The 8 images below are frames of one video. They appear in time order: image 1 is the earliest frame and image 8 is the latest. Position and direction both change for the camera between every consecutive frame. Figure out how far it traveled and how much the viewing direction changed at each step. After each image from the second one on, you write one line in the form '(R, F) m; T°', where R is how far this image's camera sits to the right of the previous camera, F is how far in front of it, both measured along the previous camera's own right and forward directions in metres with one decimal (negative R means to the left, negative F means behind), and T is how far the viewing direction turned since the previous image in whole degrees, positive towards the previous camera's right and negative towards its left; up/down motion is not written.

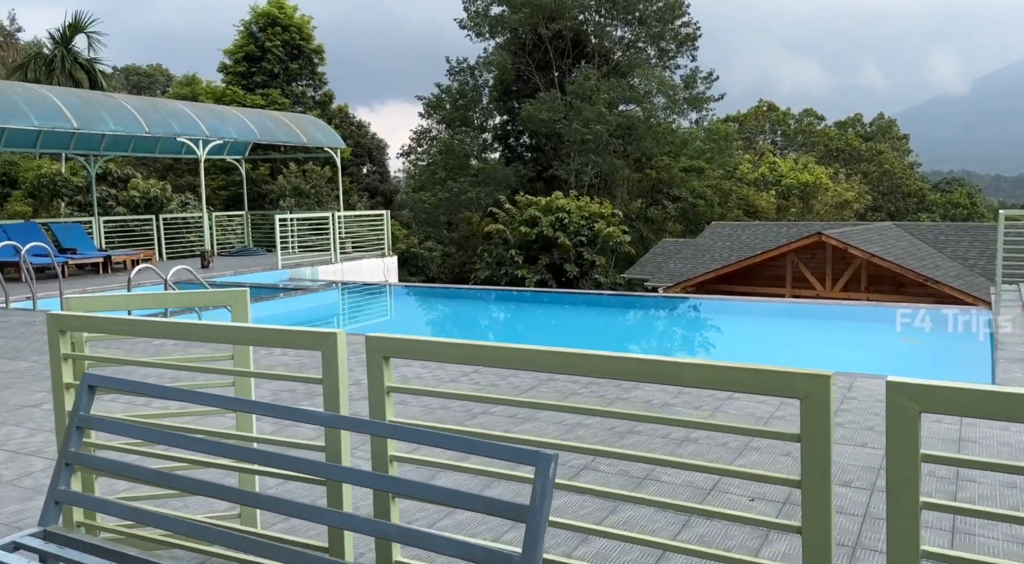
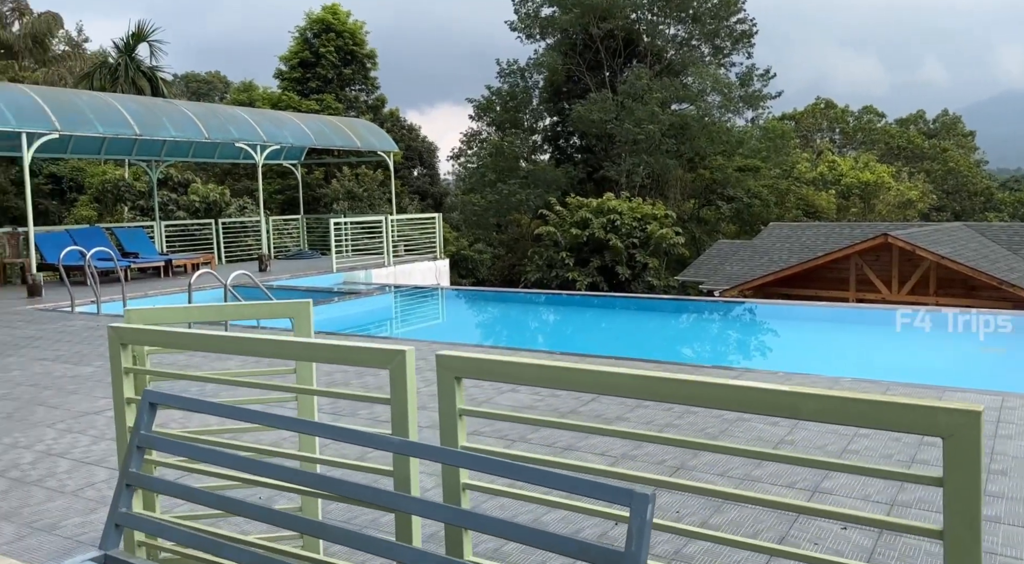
(0.0, +0.2) m; -3°
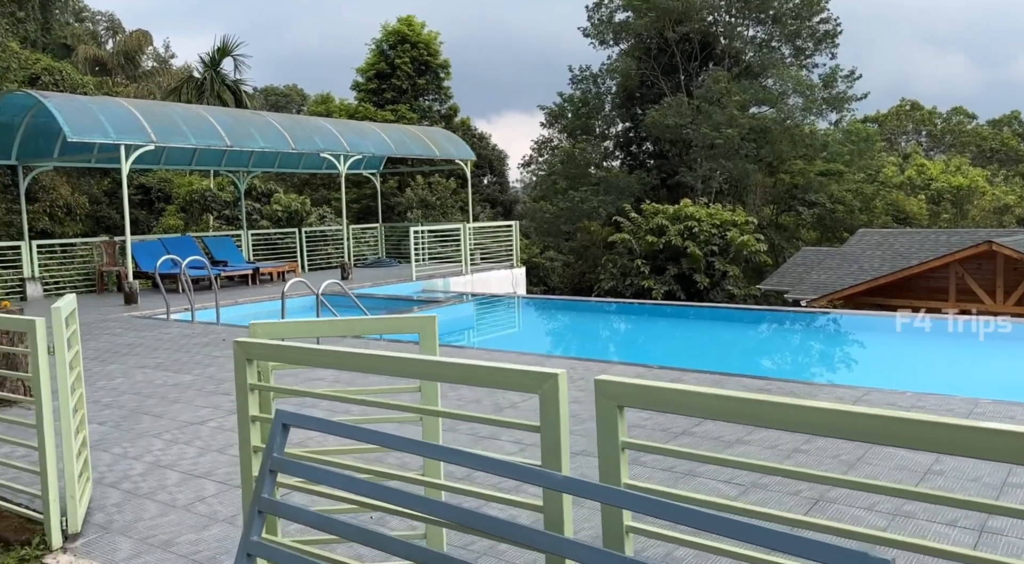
(-0.2, +0.1) m; -5°
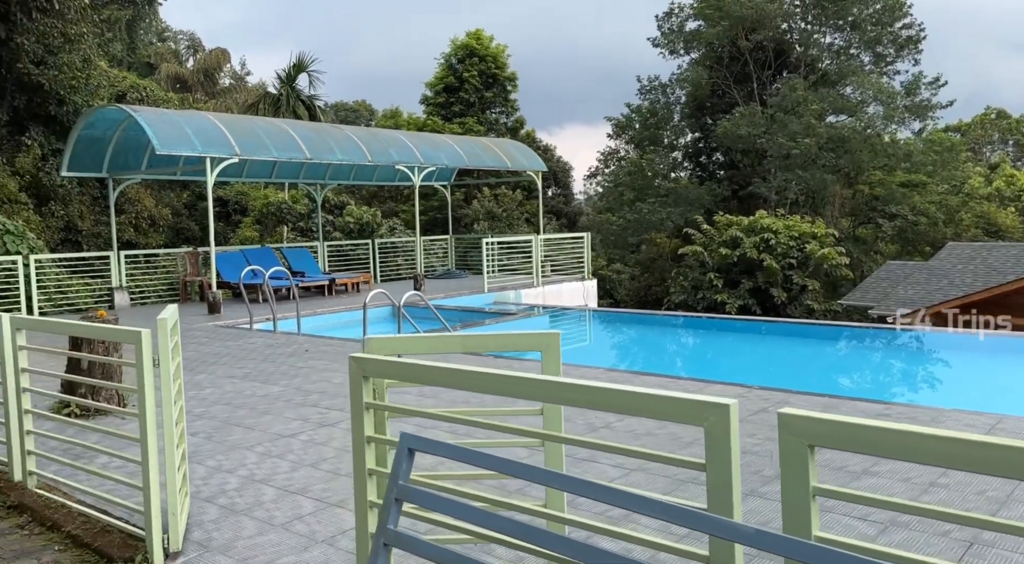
(-0.2, +0.1) m; -4°
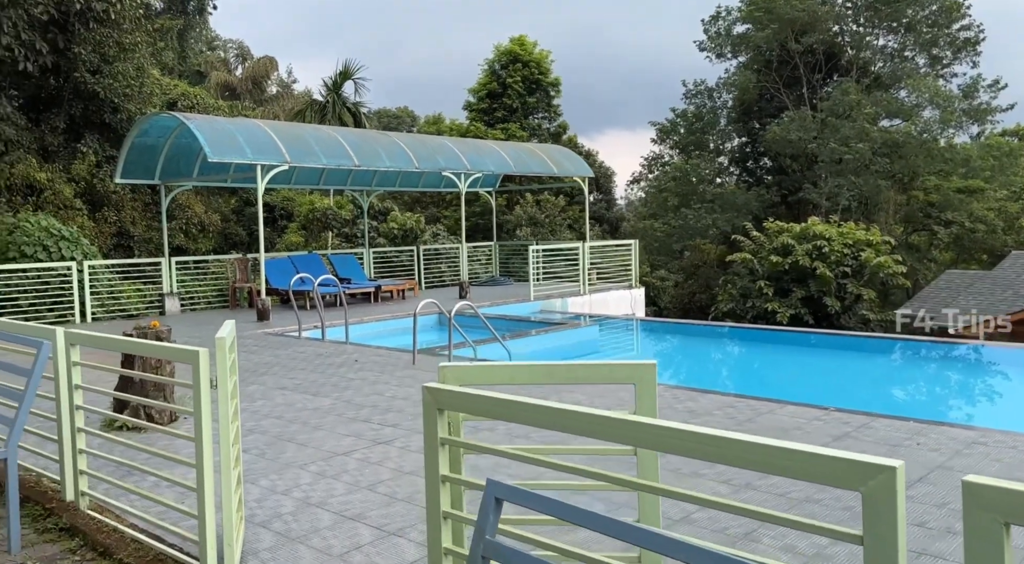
(-0.1, +0.2) m; -3°
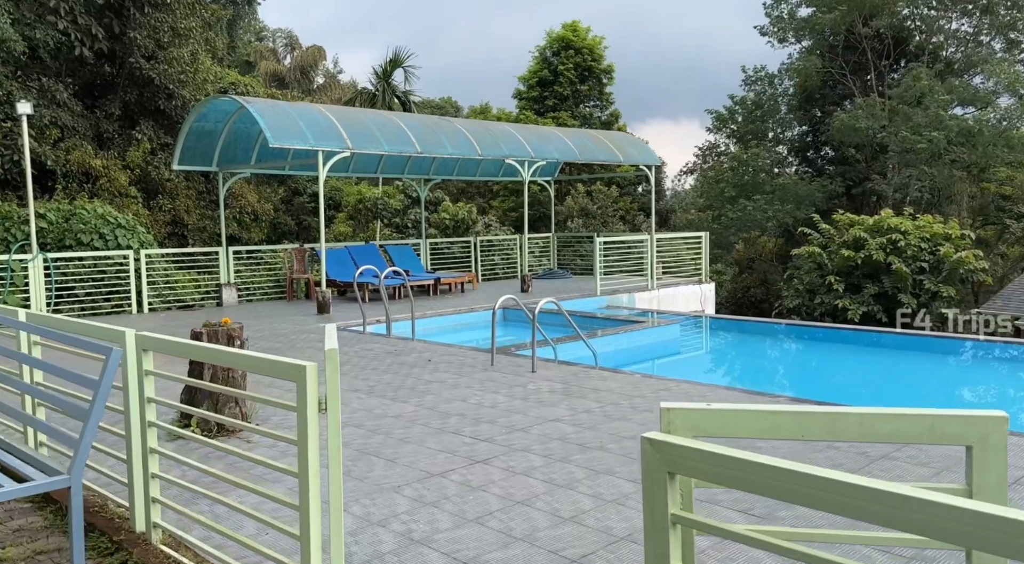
(-0.4, +0.6) m; -3°
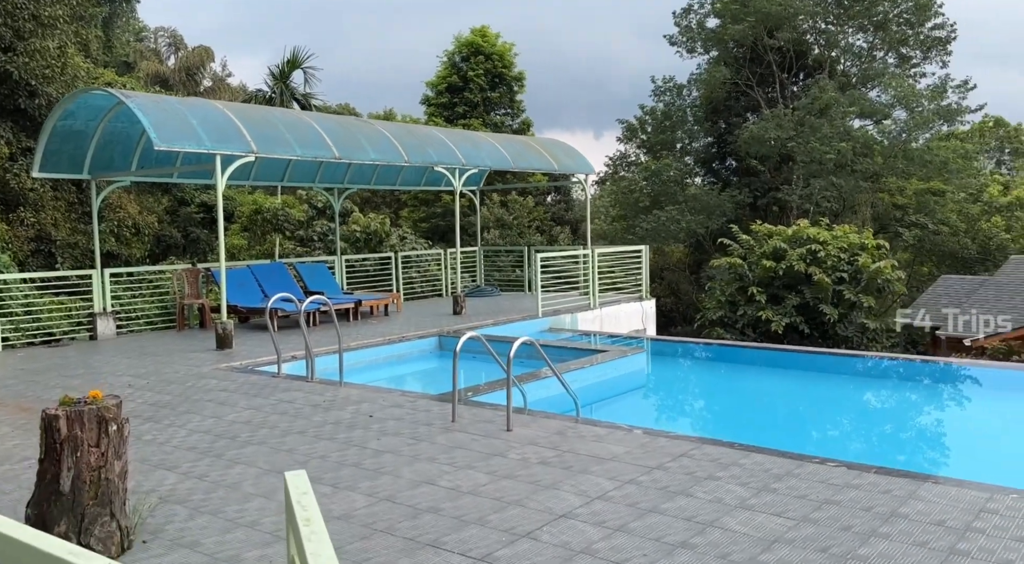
(-0.4, +1.5) m; +7°
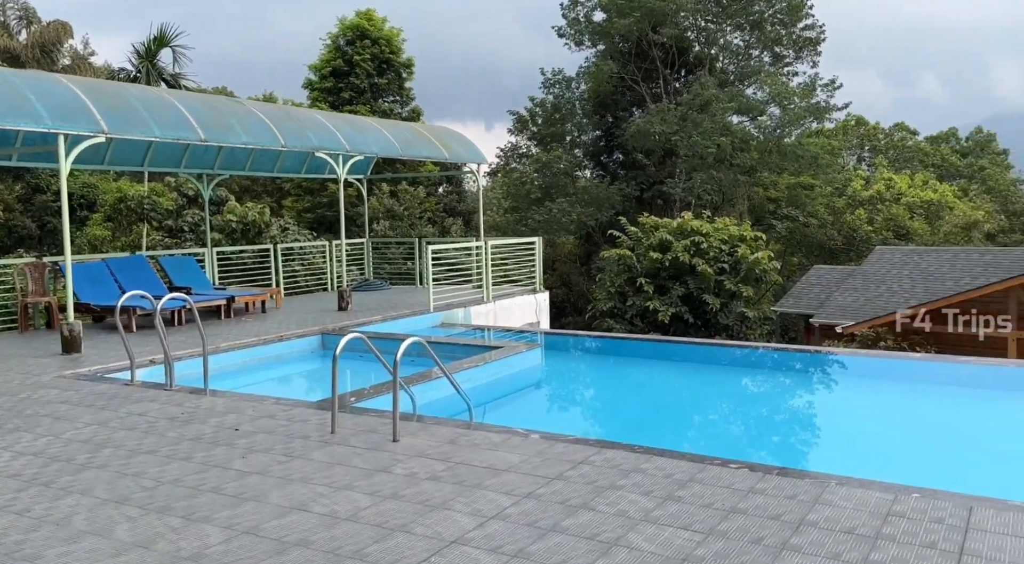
(0.0, +0.5) m; +7°
